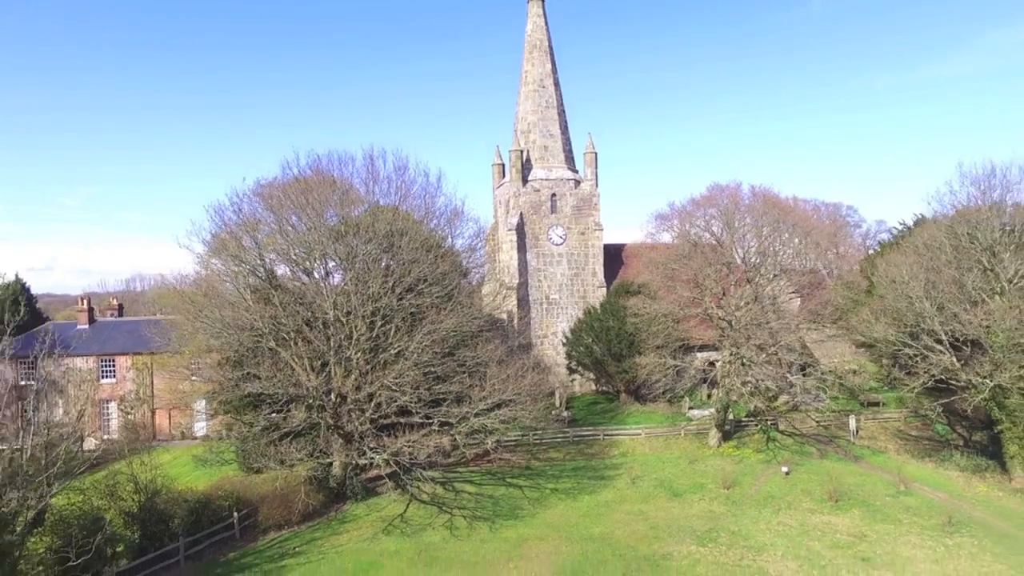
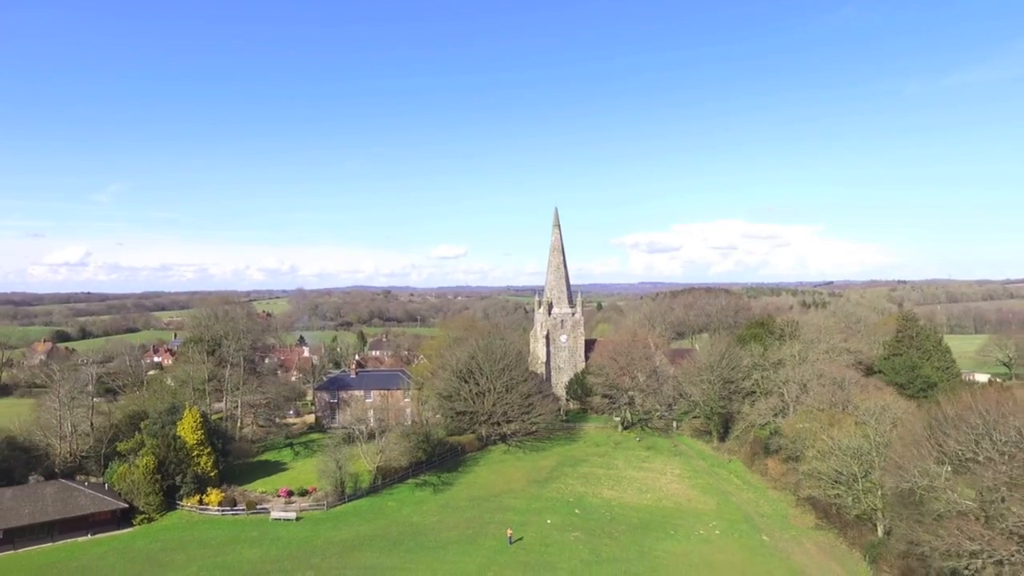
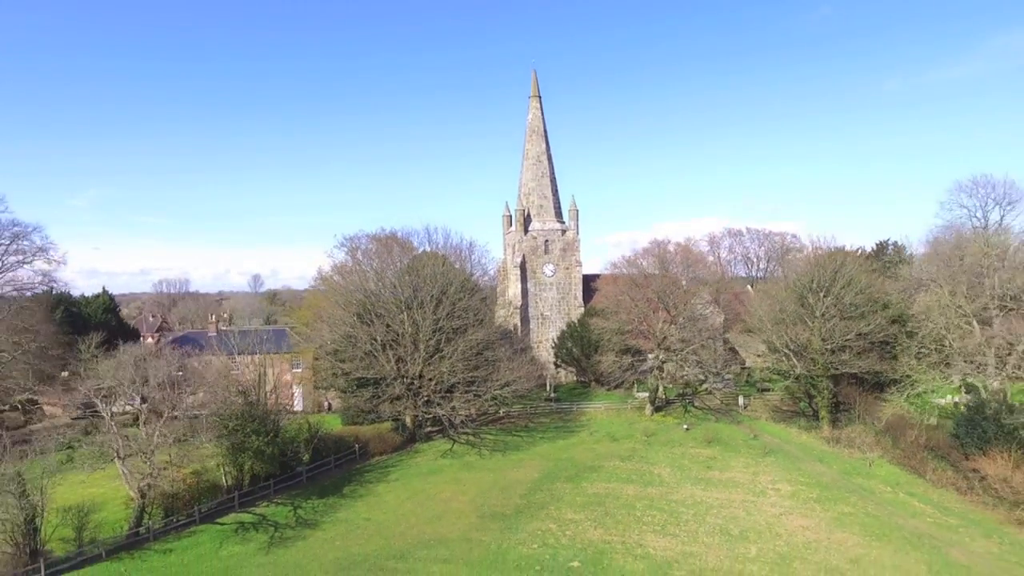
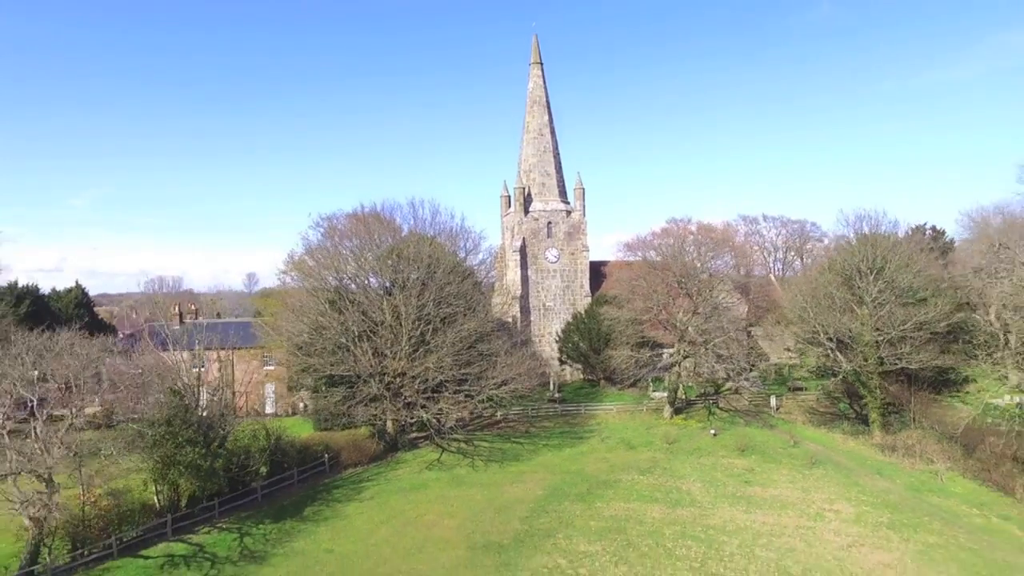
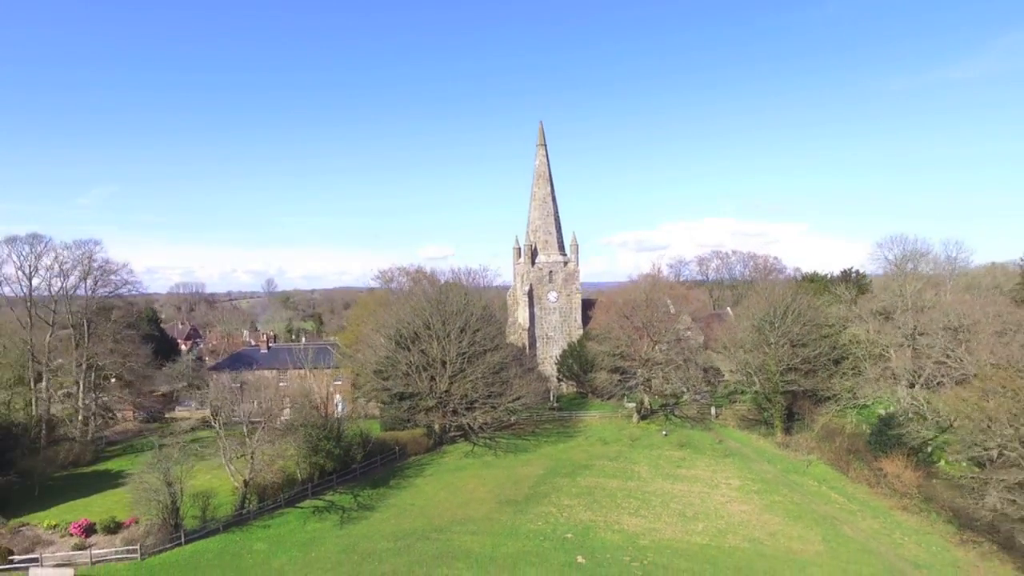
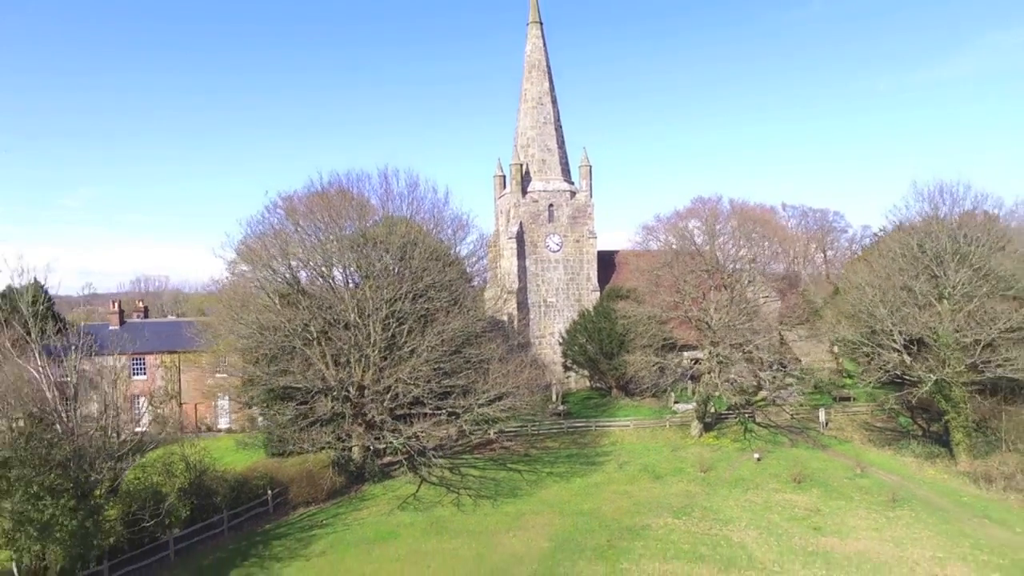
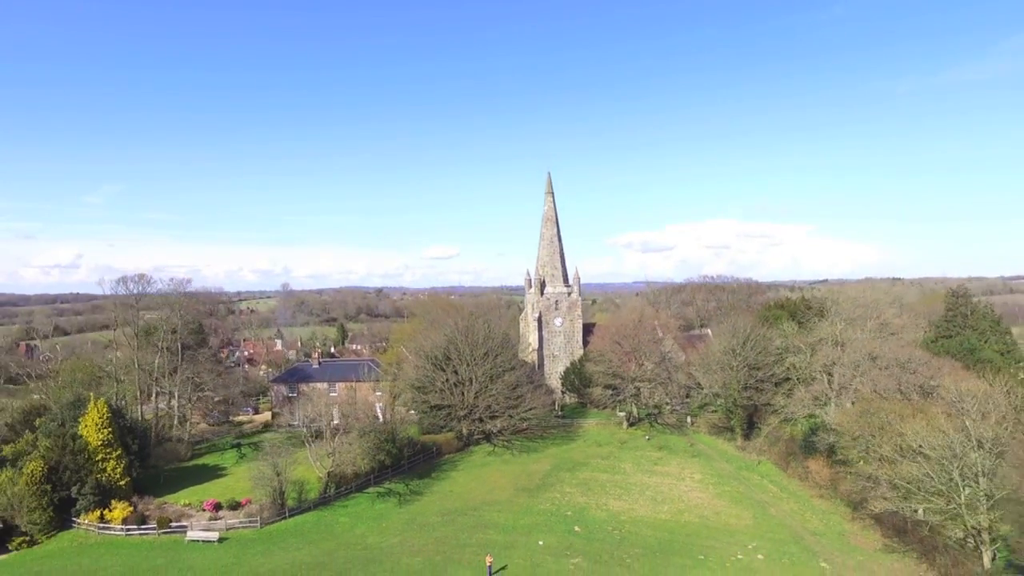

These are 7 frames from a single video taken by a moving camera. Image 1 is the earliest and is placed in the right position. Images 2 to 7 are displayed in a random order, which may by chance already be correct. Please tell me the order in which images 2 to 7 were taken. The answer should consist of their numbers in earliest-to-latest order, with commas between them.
6, 4, 3, 5, 7, 2
